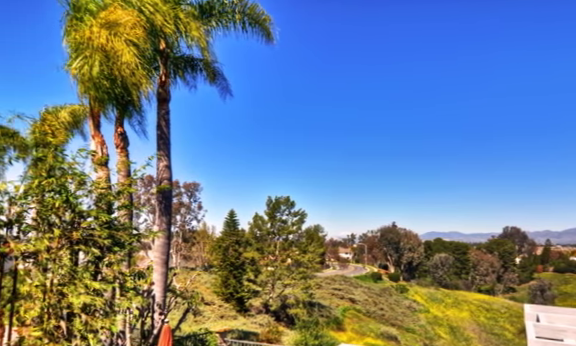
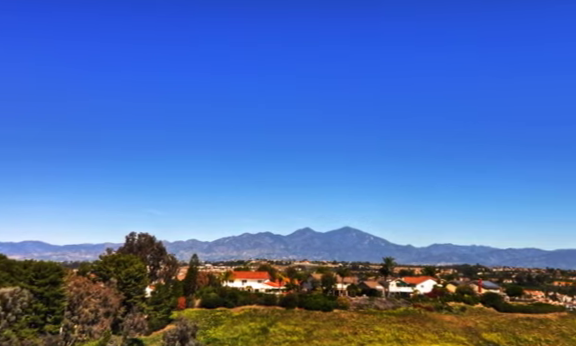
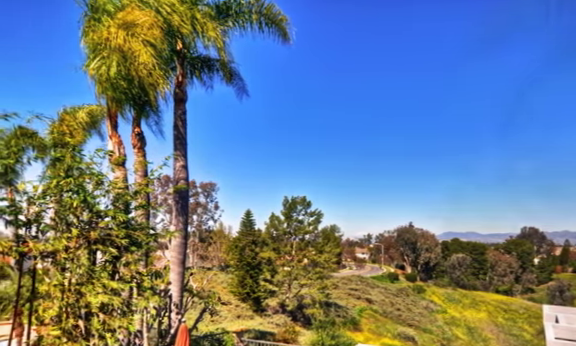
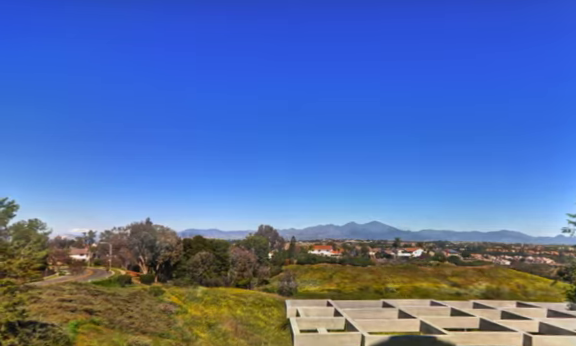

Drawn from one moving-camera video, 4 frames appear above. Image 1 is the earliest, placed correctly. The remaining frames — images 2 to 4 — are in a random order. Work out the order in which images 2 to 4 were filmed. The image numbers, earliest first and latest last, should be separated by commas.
3, 4, 2
